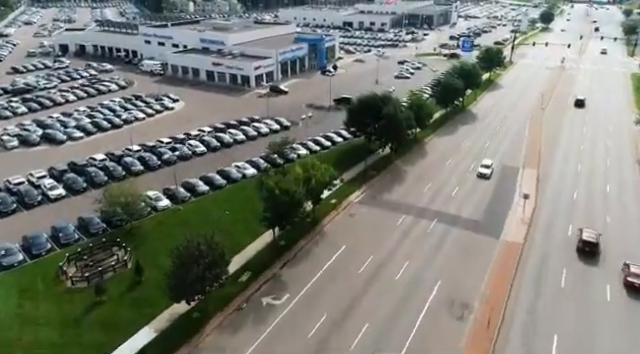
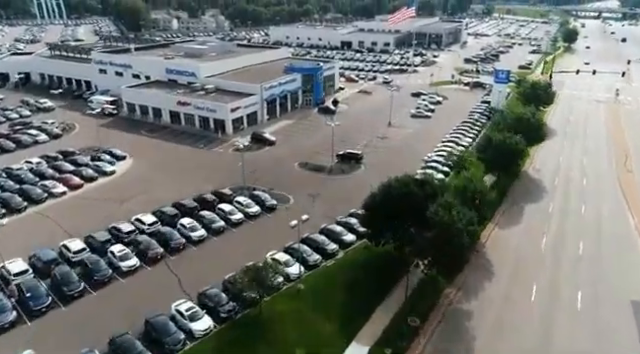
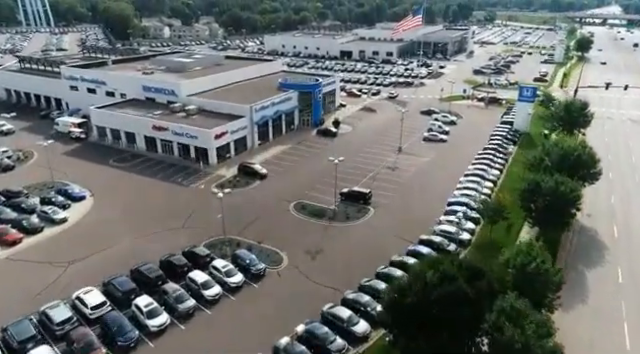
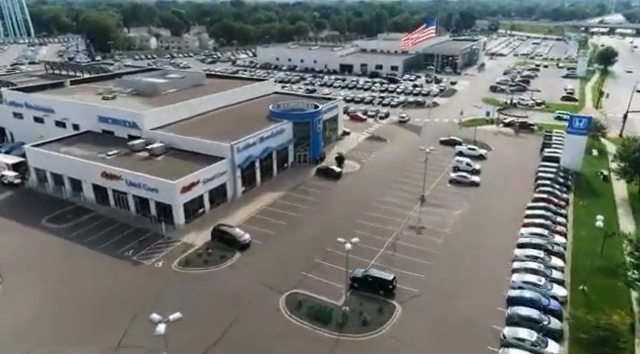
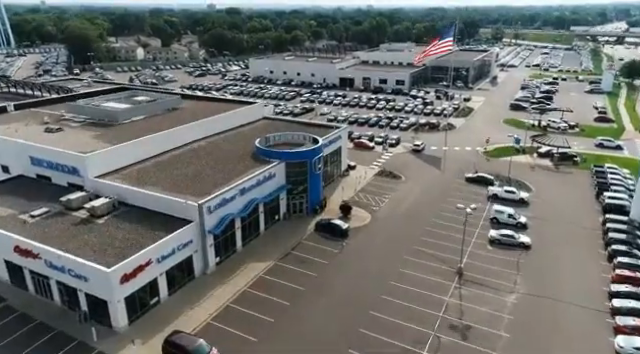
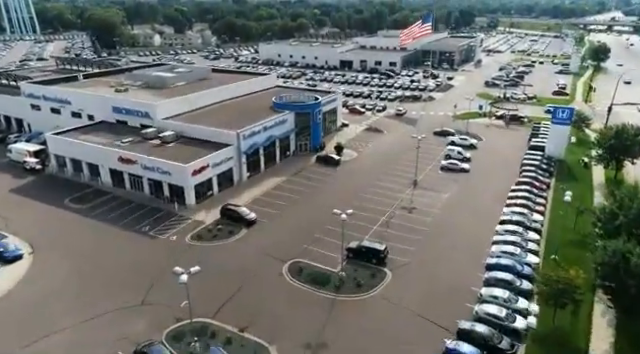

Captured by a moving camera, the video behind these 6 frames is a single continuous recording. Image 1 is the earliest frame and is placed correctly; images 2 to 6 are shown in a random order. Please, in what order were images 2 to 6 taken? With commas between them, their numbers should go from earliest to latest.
2, 3, 6, 4, 5
